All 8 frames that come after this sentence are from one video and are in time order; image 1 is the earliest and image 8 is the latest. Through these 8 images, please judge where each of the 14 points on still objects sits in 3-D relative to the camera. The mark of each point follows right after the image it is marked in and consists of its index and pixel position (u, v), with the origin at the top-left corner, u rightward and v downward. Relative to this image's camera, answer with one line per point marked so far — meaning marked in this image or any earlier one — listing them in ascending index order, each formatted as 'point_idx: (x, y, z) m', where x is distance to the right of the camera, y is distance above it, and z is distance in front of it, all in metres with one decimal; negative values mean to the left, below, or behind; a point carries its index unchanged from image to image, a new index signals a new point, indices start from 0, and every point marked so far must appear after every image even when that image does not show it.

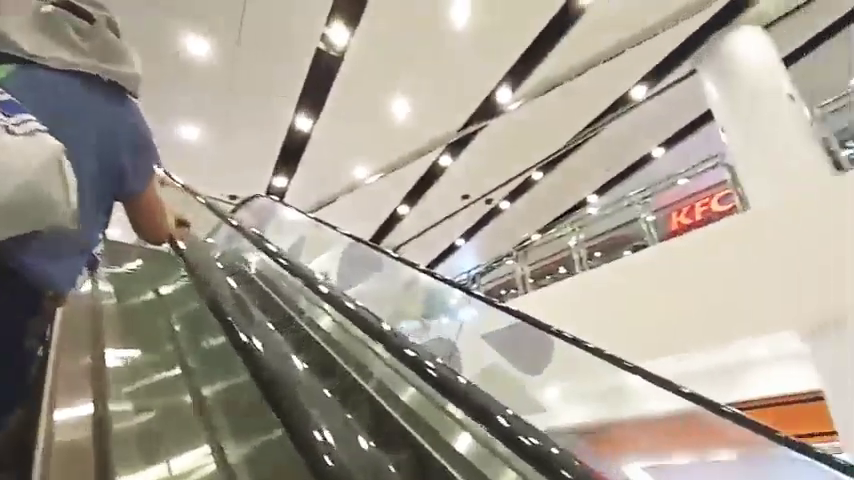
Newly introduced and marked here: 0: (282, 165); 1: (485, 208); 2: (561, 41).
0: (-2.0, +0.9, +7.7) m
1: (+1.0, +0.5, +8.7) m
2: (+1.4, +2.1, +6.0) m
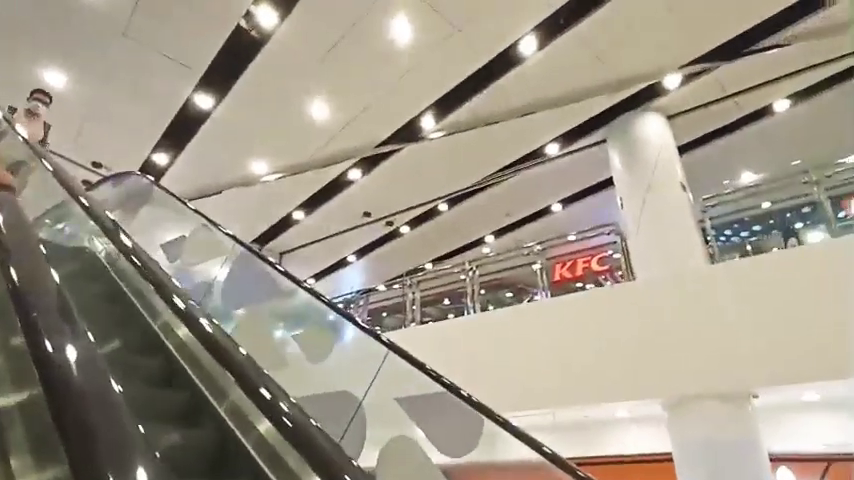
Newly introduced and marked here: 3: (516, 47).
0: (-3.1, +1.1, +6.9) m
1: (-0.6, +0.1, +8.5) m
2: (+0.7, +1.7, +6.1) m
3: (+0.9, +1.9, +5.7) m
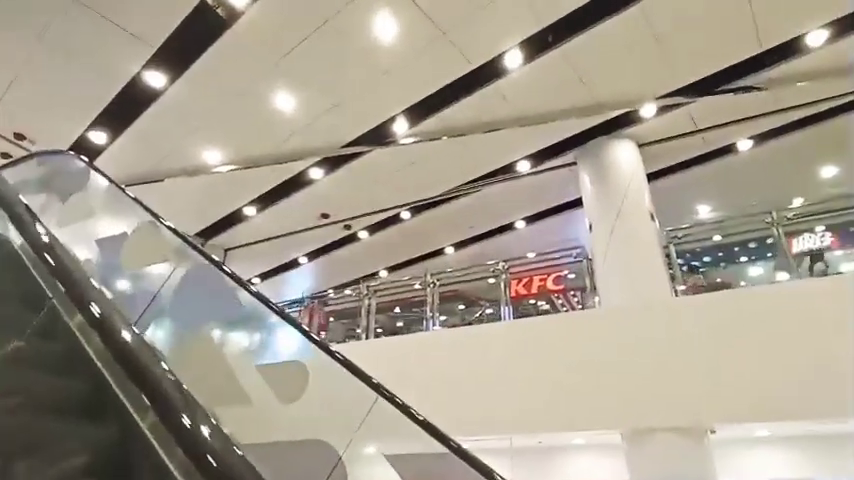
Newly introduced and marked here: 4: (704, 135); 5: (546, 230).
0: (-3.5, +1.3, +6.2) m
1: (-1.2, +0.1, +8.1) m
2: (+0.5, +1.5, +5.9) m
3: (+0.7, +1.8, +5.5) m
4: (+3.1, +1.2, +6.4) m
5: (+1.8, +0.1, +8.3) m
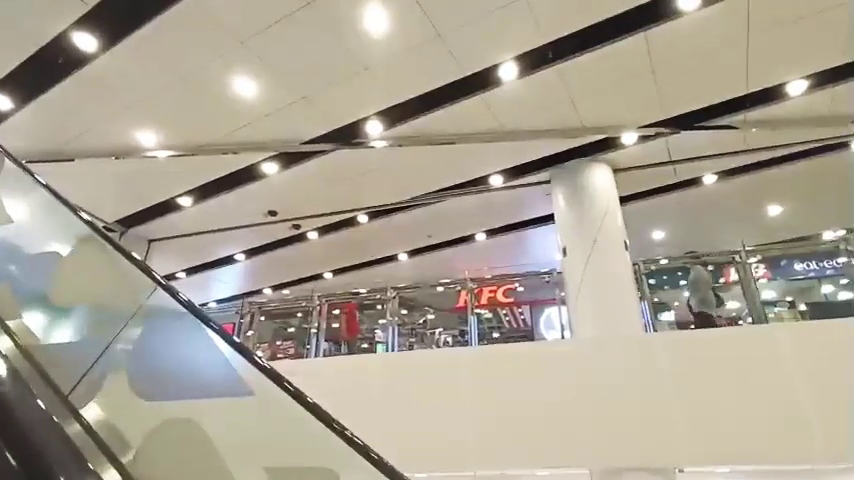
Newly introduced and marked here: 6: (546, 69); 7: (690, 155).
0: (-3.6, +1.4, +5.1) m
1: (-1.8, +0.1, +7.5) m
2: (+0.3, +1.3, +5.5) m
3: (+0.6, +1.5, +5.2) m
4: (+2.8, +0.8, +6.5) m
5: (+1.1, -0.1, +8.1) m
6: (+1.1, +1.5, +5.2) m
7: (+2.9, +0.9, +6.3) m
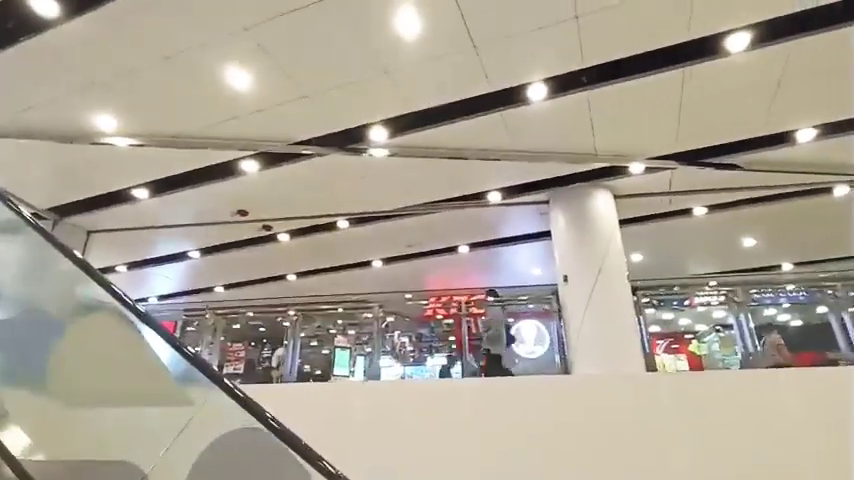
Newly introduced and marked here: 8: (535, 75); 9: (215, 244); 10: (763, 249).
0: (-3.4, +1.3, +4.1) m
1: (-2.1, +0.1, +6.7) m
2: (+0.5, +1.1, +5.0) m
3: (+0.8, +1.2, +4.7) m
4: (+2.7, +0.5, +6.4) m
5: (+0.7, -0.2, +7.8) m
6: (+1.2, +1.2, +4.8) m
7: (+2.8, +0.6, +6.2) m
8: (+0.9, +1.3, +4.6) m
9: (-2.6, 0.0, +6.9) m
10: (+4.5, -0.1, +7.6) m
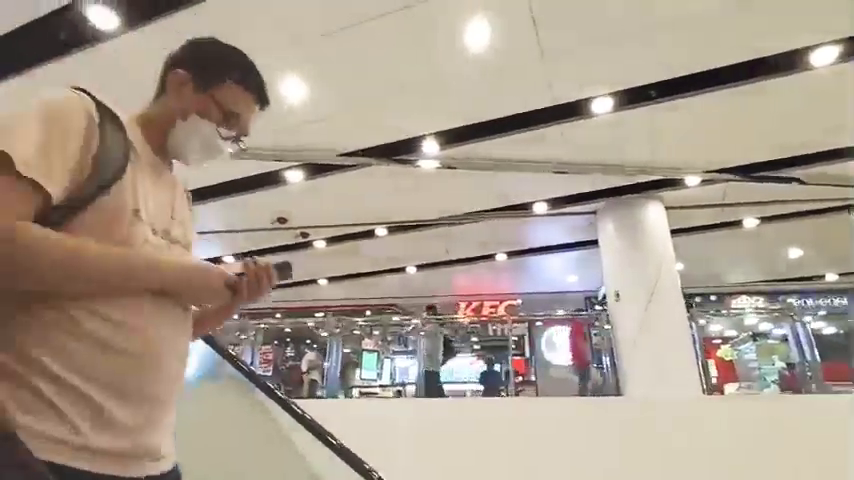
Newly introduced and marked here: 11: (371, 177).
0: (-2.9, +1.2, +3.9) m
1: (-1.6, 0.0, +6.5) m
2: (+0.9, +0.9, +4.8) m
3: (+1.3, +1.1, +4.5) m
4: (+3.2, +0.3, +6.2) m
5: (+1.2, -0.3, +7.6) m
6: (+1.7, +1.1, +4.6) m
7: (+3.3, +0.4, +6.0) m
8: (+1.3, +1.1, +4.3) m
9: (-2.2, -0.1, +6.7) m
10: (+4.9, -0.2, +7.4) m
11: (-0.5, +0.6, +5.4) m
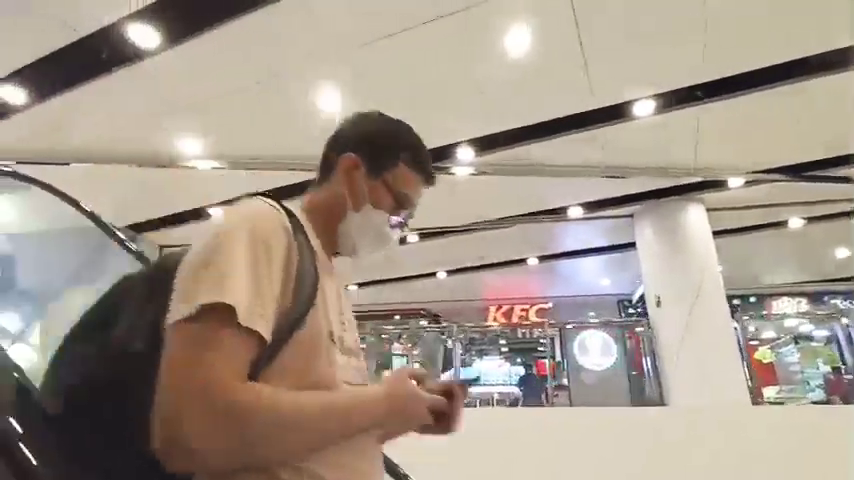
0: (-2.7, +1.1, +3.9) m
1: (-1.2, 0.0, +6.5) m
2: (+1.2, +0.9, +4.6) m
3: (+1.5, +1.0, +4.4) m
4: (+3.5, +0.3, +6.0) m
5: (+1.6, -0.3, +7.4) m
6: (+2.0, +1.0, +4.4) m
7: (+3.6, +0.4, +5.8) m
8: (+1.6, +1.1, +4.2) m
9: (-1.8, -0.2, +6.7) m
10: (+5.3, -0.2, +7.2) m
11: (-0.2, +0.5, +5.3) m
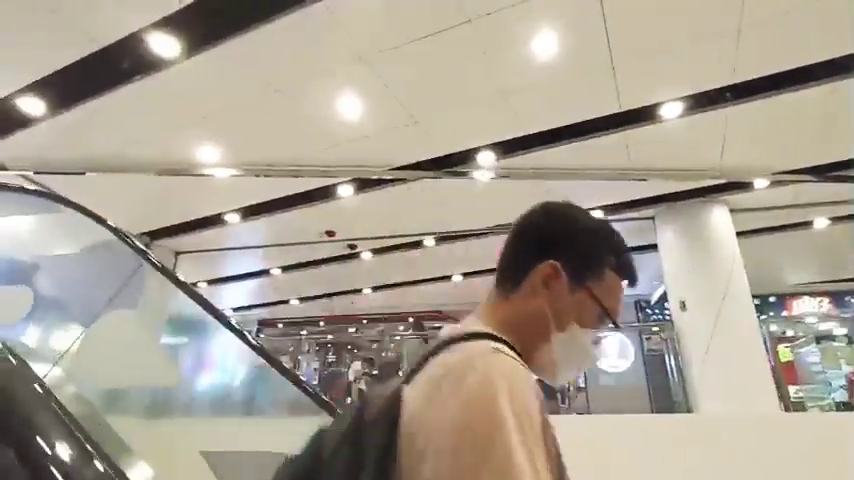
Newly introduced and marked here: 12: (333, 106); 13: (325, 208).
0: (-2.5, +1.0, +3.8) m
1: (-1.1, -0.1, +6.4) m
2: (+1.4, +0.8, +4.5) m
3: (+1.7, +1.0, +4.3) m
4: (+3.7, +0.3, +5.9) m
5: (+1.8, -0.4, +7.4) m
6: (+2.2, +1.0, +4.3) m
7: (+3.8, +0.4, +5.7) m
8: (+1.8, +1.1, +4.1) m
9: (-1.6, -0.2, +6.6) m
10: (+5.5, -0.2, +7.1) m
11: (0.0, +0.5, +5.2) m
12: (-0.7, +1.0, +4.0) m
13: (-1.0, +0.3, +5.4) m
